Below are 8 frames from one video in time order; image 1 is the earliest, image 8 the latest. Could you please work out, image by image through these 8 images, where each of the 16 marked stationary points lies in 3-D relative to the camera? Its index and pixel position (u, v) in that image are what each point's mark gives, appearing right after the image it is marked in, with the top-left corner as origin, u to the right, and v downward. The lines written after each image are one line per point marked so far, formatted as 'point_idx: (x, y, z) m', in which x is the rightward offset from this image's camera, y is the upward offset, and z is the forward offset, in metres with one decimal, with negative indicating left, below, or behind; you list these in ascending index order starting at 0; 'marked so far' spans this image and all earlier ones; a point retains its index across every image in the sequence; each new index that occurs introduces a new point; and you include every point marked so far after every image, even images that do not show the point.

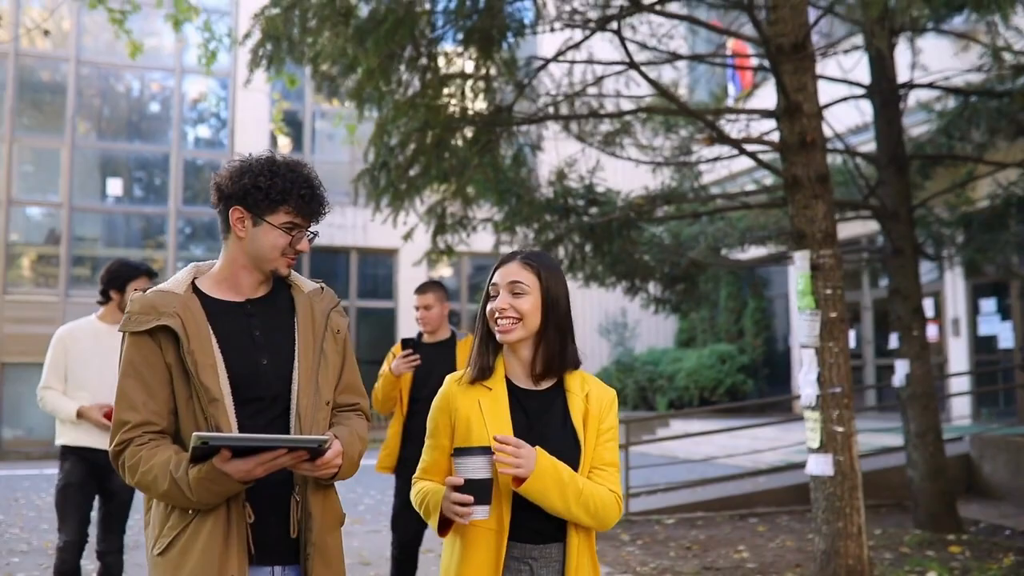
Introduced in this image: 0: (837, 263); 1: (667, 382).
0: (+1.7, +0.1, +5.3) m
1: (+2.8, -1.8, +18.3) m
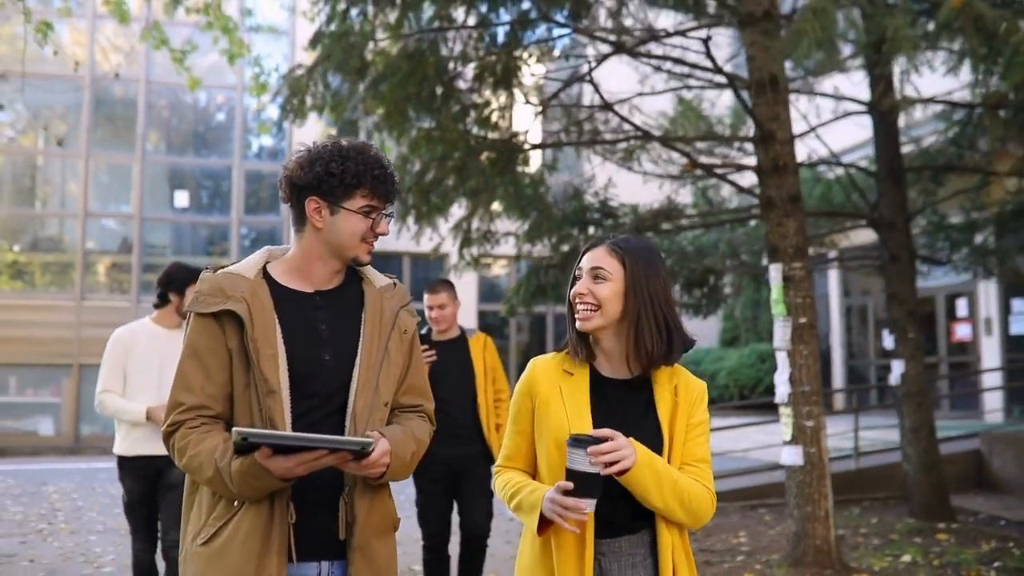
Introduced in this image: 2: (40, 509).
0: (+1.8, +0.1, +5.9) m
1: (+3.7, -1.8, +18.8) m
2: (-4.4, -2.1, +9.3) m
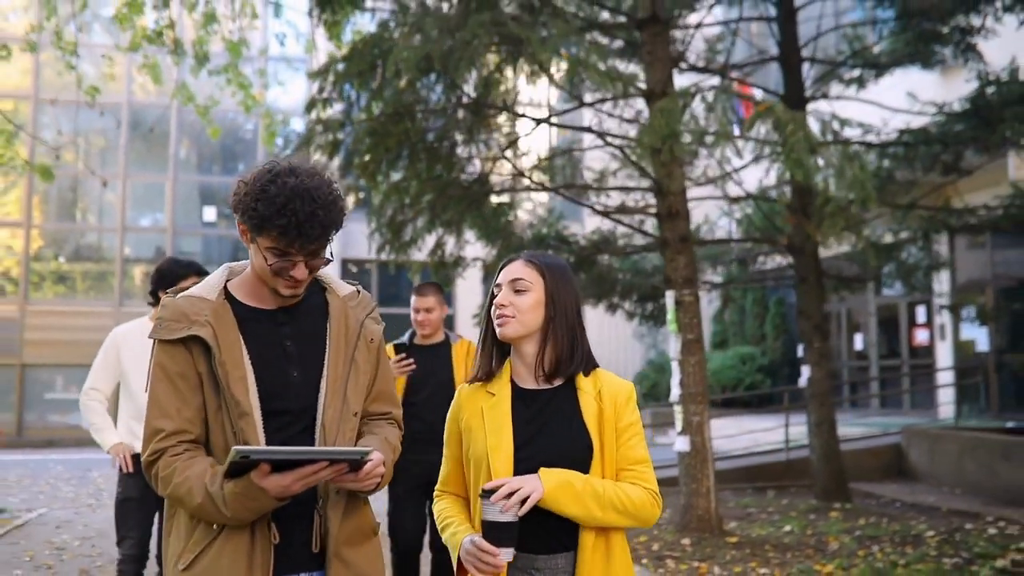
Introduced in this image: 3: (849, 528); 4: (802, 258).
0: (+1.4, -0.1, +7.4) m
1: (+3.7, -1.9, +20.3) m
2: (-4.7, -2.2, +11.0) m
3: (+2.7, -1.9, +8.0) m
4: (+2.8, +0.3, +9.5) m
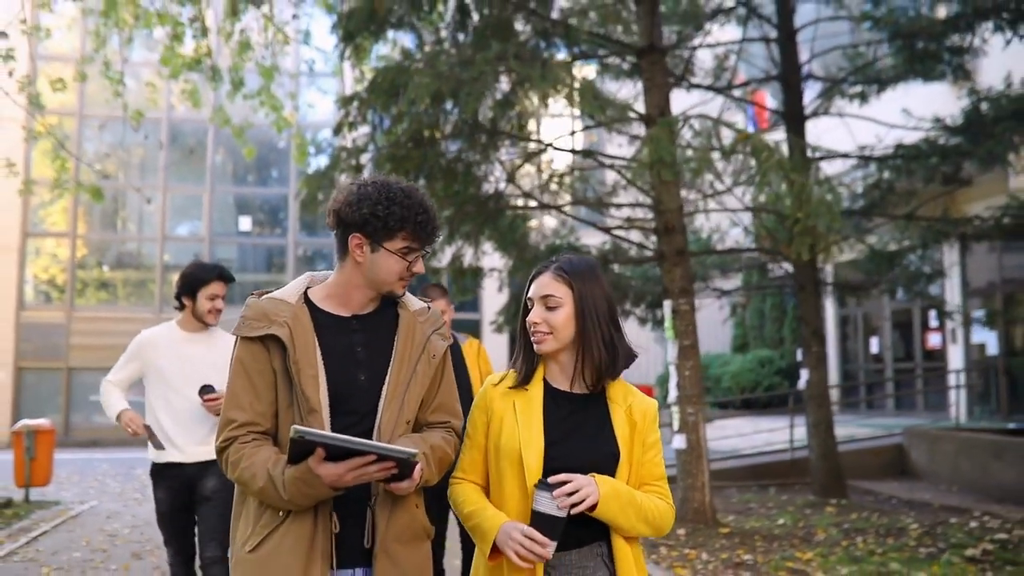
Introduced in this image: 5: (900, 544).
0: (+1.4, -0.2, +8.0) m
1: (+4.2, -2.0, +20.8) m
2: (-4.5, -2.4, +11.8) m
3: (+2.8, -2.0, +8.6) m
4: (+2.9, +0.2, +10.1) m
5: (+2.9, -1.9, +7.4) m
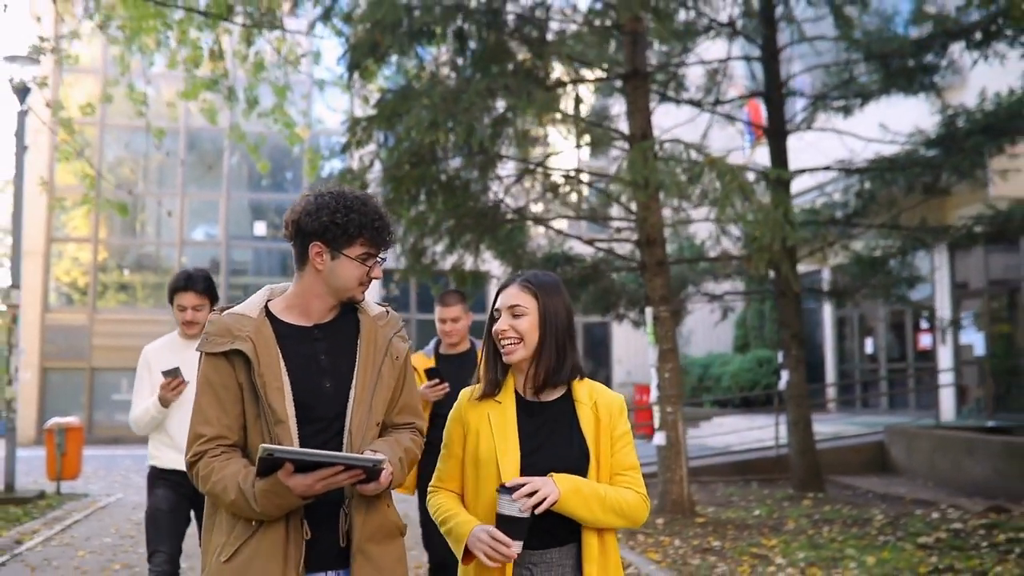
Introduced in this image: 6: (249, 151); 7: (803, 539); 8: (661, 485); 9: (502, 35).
0: (+1.4, -0.2, +8.7) m
1: (+4.4, -2.1, +21.4) m
2: (-4.5, -2.4, +12.5) m
3: (+2.8, -2.1, +9.2) m
4: (+2.9, +0.2, +10.7) m
5: (+2.9, -2.0, +8.1) m
6: (-3.5, +1.8, +13.1) m
7: (+2.2, -1.9, +7.7) m
8: (+1.3, -1.7, +8.6) m
9: (-0.1, +2.5, +9.7) m
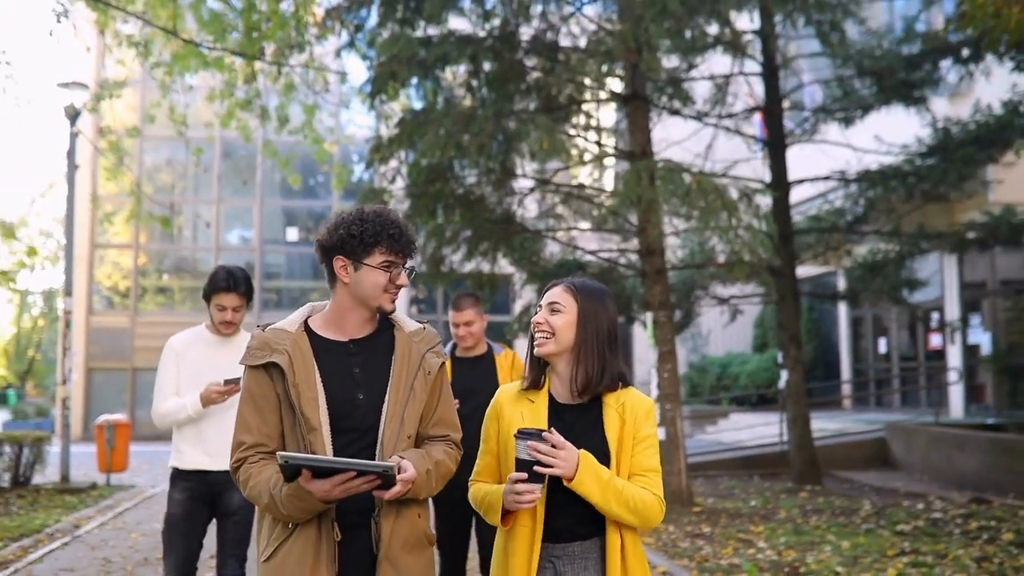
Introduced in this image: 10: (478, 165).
0: (+1.5, -0.3, +9.3) m
1: (+4.9, -2.1, +22.0) m
2: (-4.3, -2.5, +13.4) m
3: (+2.9, -2.1, +9.8) m
4: (+3.1, +0.1, +11.3) m
5: (+2.9, -2.0, +8.7) m
6: (-3.3, +1.7, +14.0) m
7: (+2.3, -2.0, +8.3) m
8: (+1.4, -1.8, +9.3) m
9: (+0.1, +2.4, +10.4) m
10: (-0.4, +1.3, +10.5) m
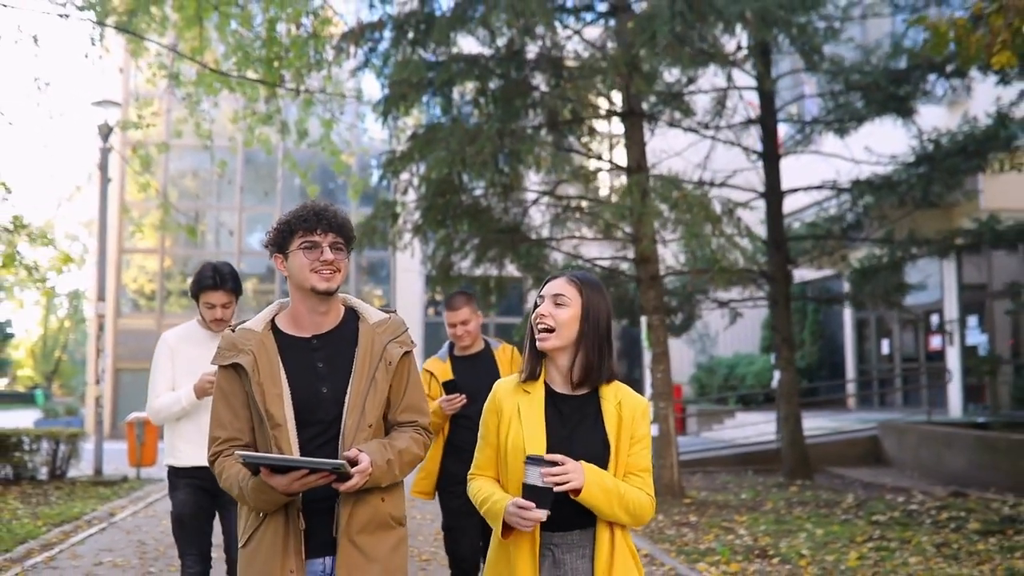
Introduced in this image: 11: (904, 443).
0: (+1.5, -0.4, +10.0) m
1: (+5.2, -2.1, +22.5) m
2: (-4.2, -2.6, +14.1) m
3: (+3.0, -2.2, +10.4) m
4: (+3.1, 0.0, +11.9) m
5: (+3.0, -2.1, +9.3) m
6: (-3.1, +1.7, +14.7) m
7: (+2.3, -2.0, +8.9) m
8: (+1.4, -1.8, +9.9) m
9: (+0.1, +2.4, +11.1) m
10: (-0.3, +1.2, +11.1) m
11: (+5.1, -2.0, +13.0) m
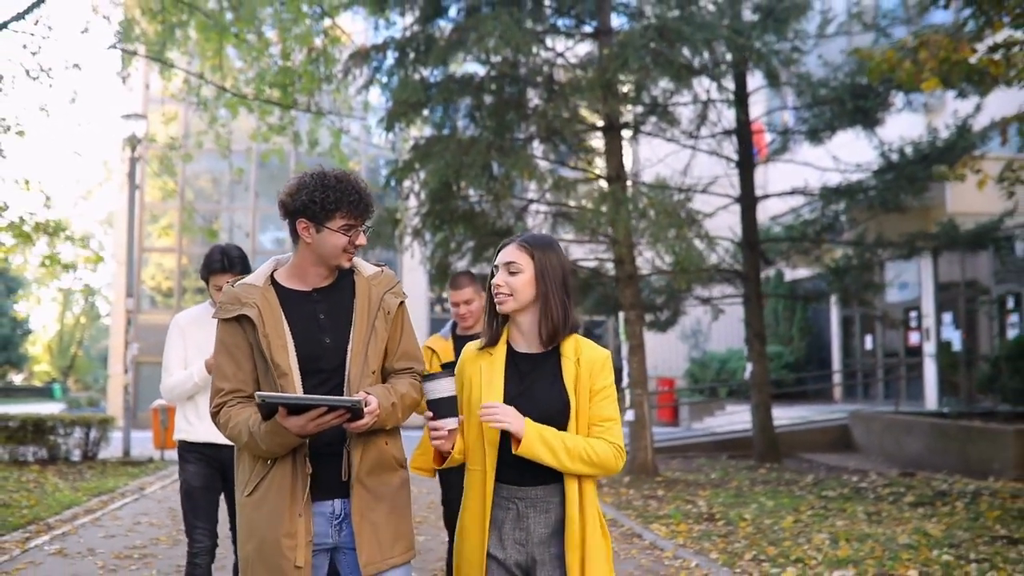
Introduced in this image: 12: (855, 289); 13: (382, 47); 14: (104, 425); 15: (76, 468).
0: (+1.4, -0.3, +11.0) m
1: (+5.2, -2.1, +23.5) m
2: (-4.2, -2.5, +15.2) m
3: (+2.8, -2.2, +11.4) m
4: (+3.0, +0.1, +12.9) m
5: (+2.8, -2.1, +10.3) m
6: (-3.2, +1.7, +15.7) m
7: (+2.2, -2.0, +9.9) m
8: (+1.3, -1.8, +10.9) m
9: (0.0, +2.4, +12.1) m
10: (-0.4, +1.2, +12.1) m
11: (+5.1, -2.0, +14.0) m
12: (+4.9, 0.0, +14.3) m
13: (-1.6, +3.0, +12.3) m
14: (-5.7, -1.9, +13.9) m
15: (-5.2, -2.2, +11.9) m
